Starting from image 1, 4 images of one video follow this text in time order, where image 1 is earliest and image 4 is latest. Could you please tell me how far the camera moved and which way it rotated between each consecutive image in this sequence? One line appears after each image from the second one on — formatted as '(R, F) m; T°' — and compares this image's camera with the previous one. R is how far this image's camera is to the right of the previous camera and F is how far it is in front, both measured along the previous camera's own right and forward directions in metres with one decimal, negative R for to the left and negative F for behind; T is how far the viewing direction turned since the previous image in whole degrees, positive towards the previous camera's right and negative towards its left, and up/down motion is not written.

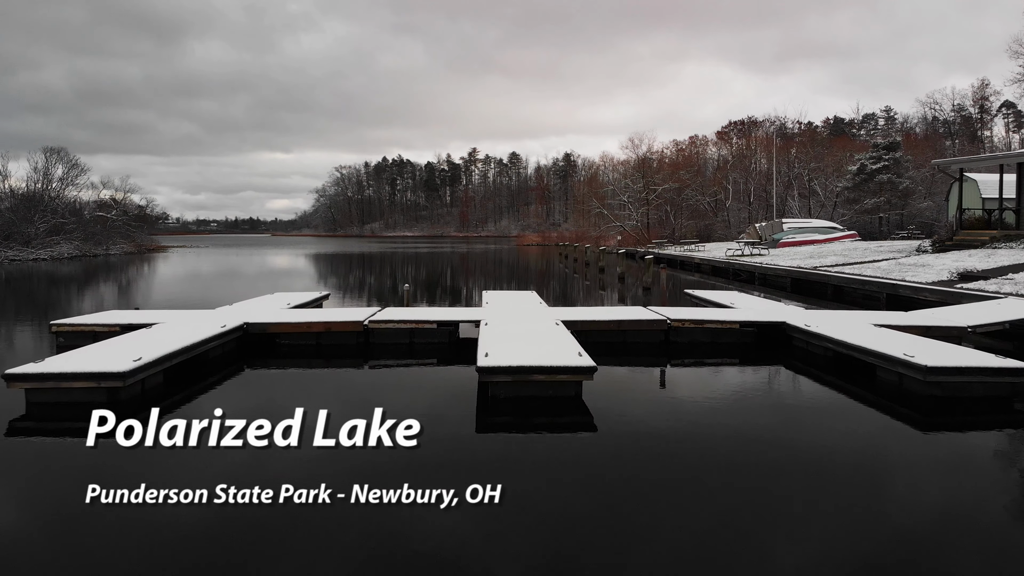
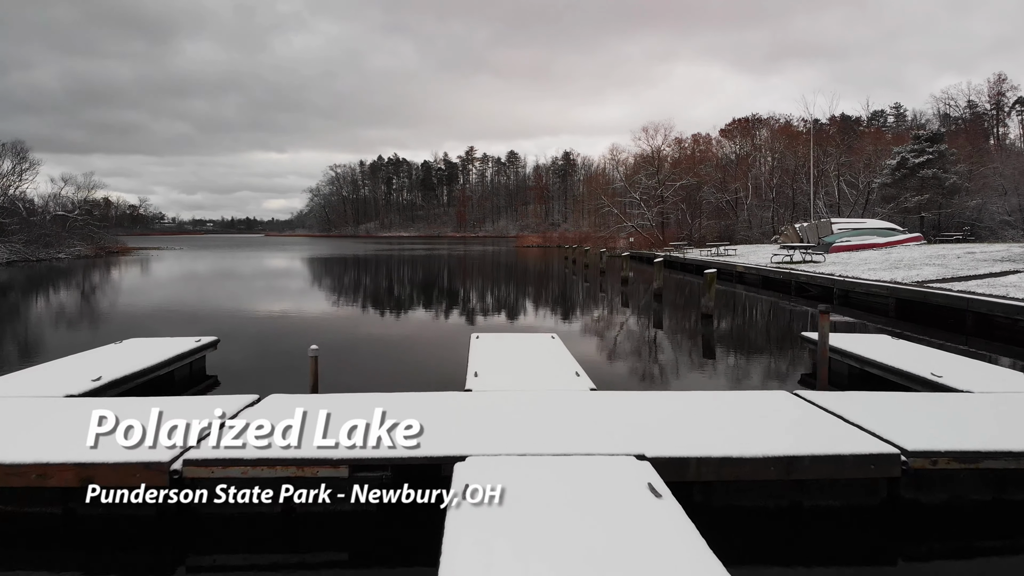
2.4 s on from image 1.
(0.0, +1.6) m; 0°
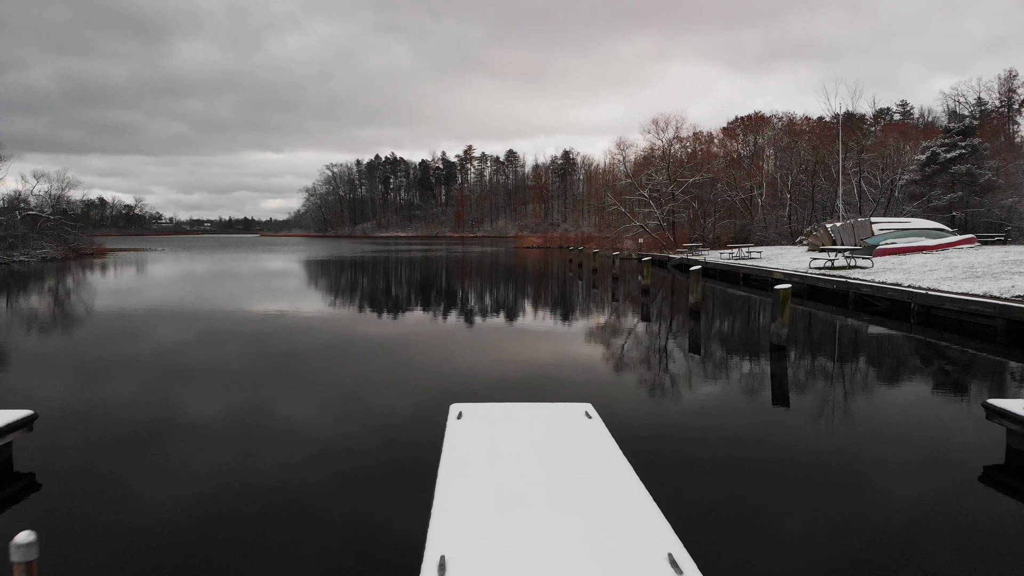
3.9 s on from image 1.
(0.0, +1.0) m; 0°
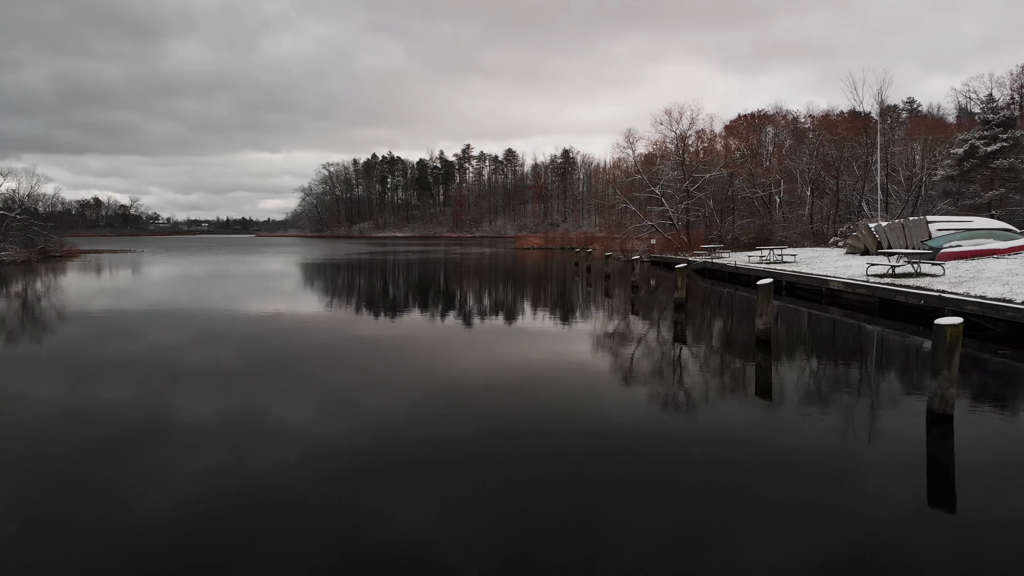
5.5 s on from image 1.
(0.0, +1.0) m; 0°
